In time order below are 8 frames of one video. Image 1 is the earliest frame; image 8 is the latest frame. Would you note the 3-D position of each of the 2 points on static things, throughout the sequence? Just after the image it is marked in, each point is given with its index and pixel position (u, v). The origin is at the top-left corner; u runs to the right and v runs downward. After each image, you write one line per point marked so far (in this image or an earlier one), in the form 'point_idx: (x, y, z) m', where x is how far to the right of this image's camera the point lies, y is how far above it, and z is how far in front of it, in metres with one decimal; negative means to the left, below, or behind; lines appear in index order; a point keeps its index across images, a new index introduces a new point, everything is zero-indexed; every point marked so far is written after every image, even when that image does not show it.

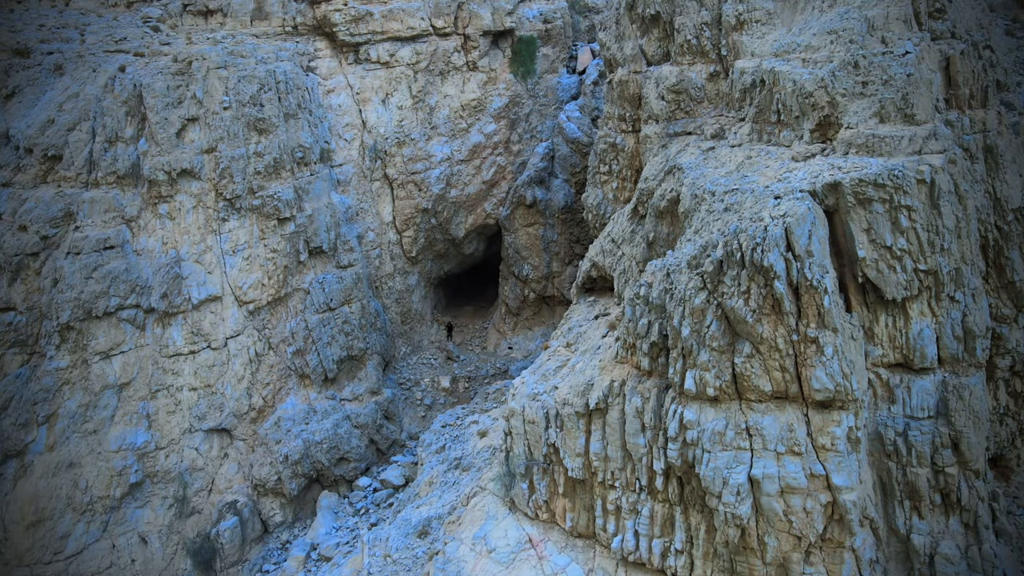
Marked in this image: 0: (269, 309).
0: (-2.5, -0.2, +8.7) m
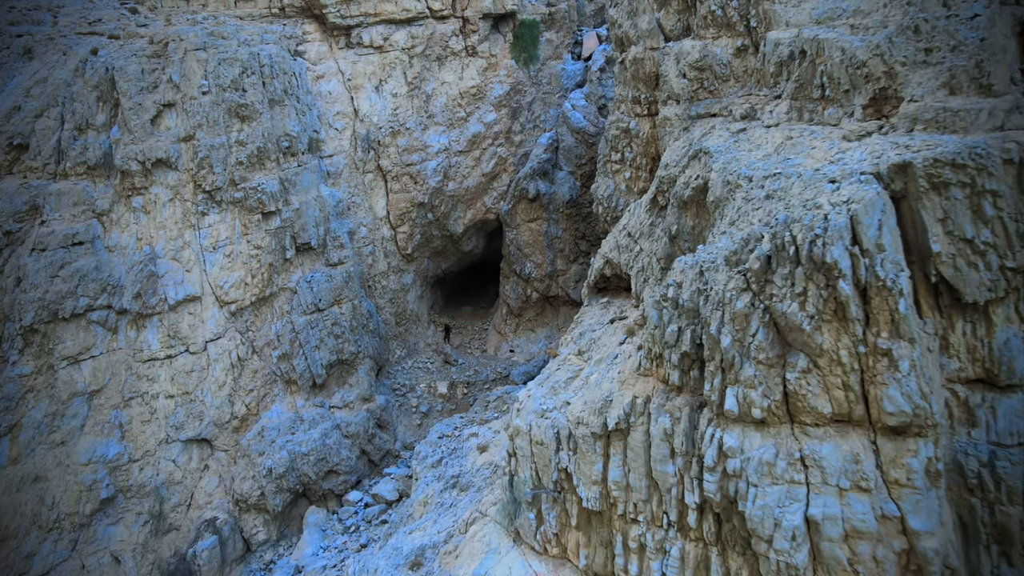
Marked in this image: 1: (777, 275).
0: (-2.5, -0.2, +8.1) m
1: (+1.0, 0.0, +3.1) m
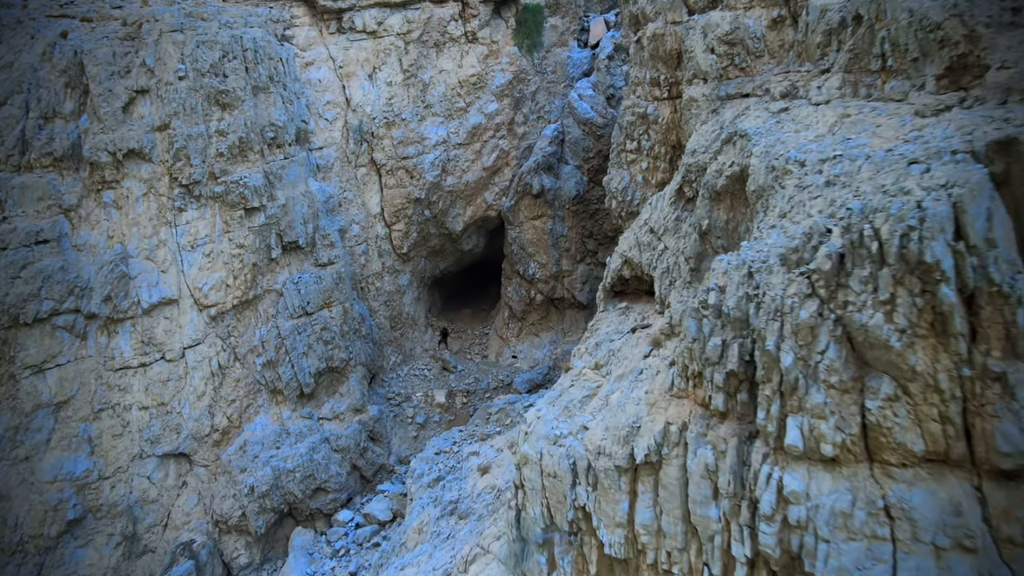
0: (-2.5, -0.2, +7.5) m
1: (+1.0, 0.0, +2.5) m
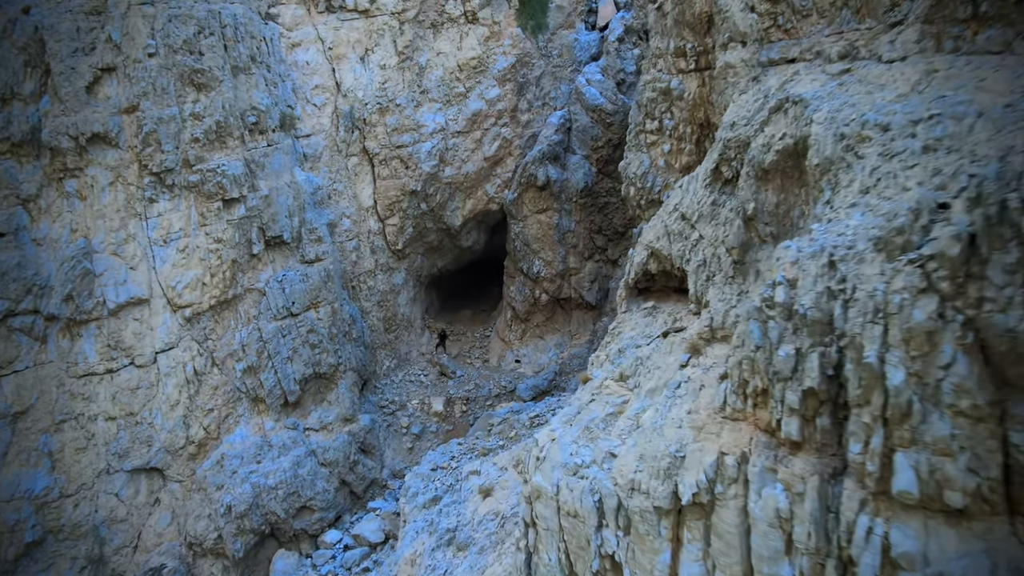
0: (-2.4, -0.2, +6.8) m
1: (+1.0, 0.0, +1.8) m
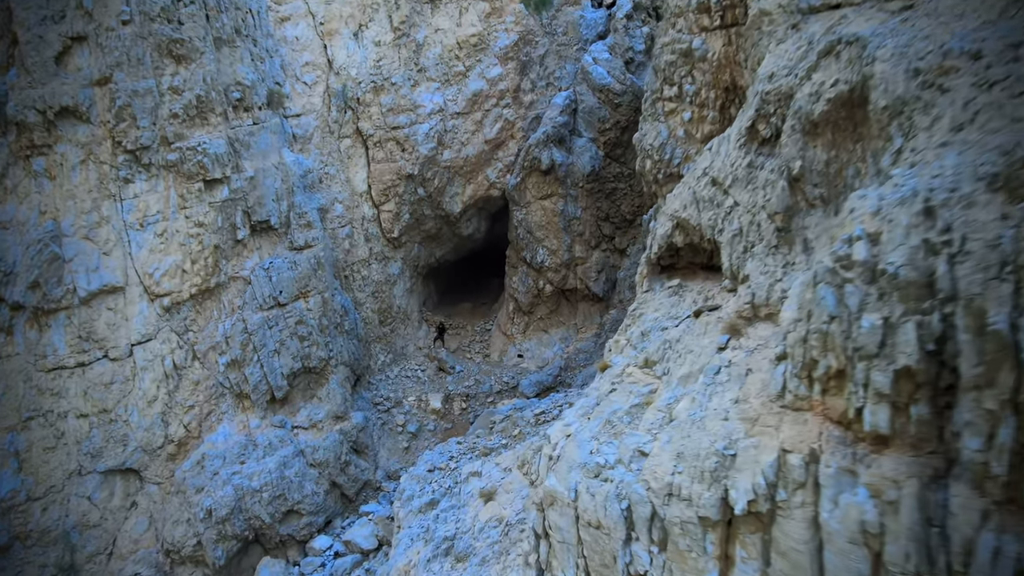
0: (-2.4, -0.1, +6.3) m
1: (+1.1, +0.1, +1.3) m
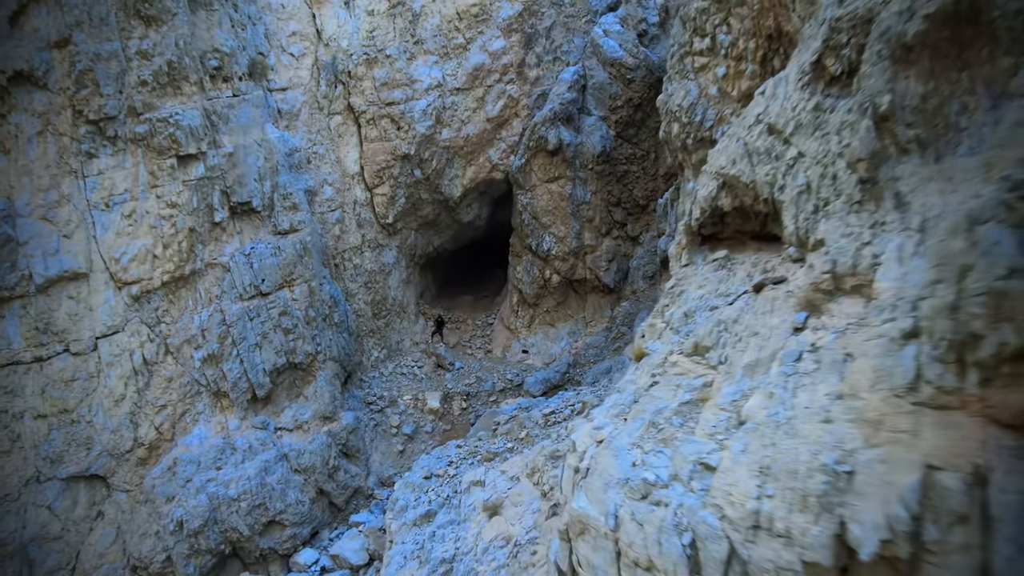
0: (-2.4, 0.0, +5.7) m
1: (+1.1, +0.2, +0.7) m
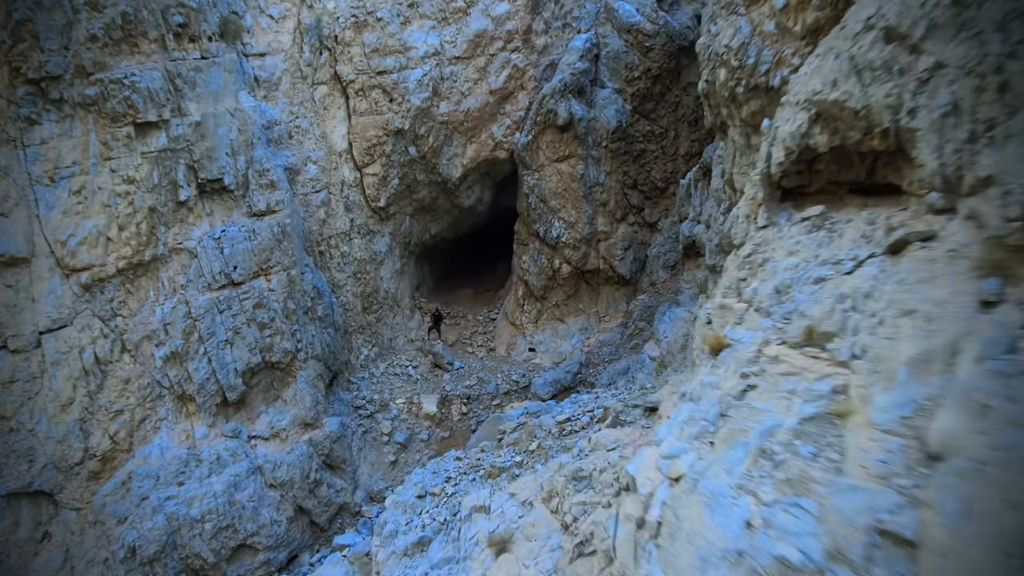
0: (-2.3, 0.0, +5.0) m
1: (+1.1, +0.3, 0.0) m
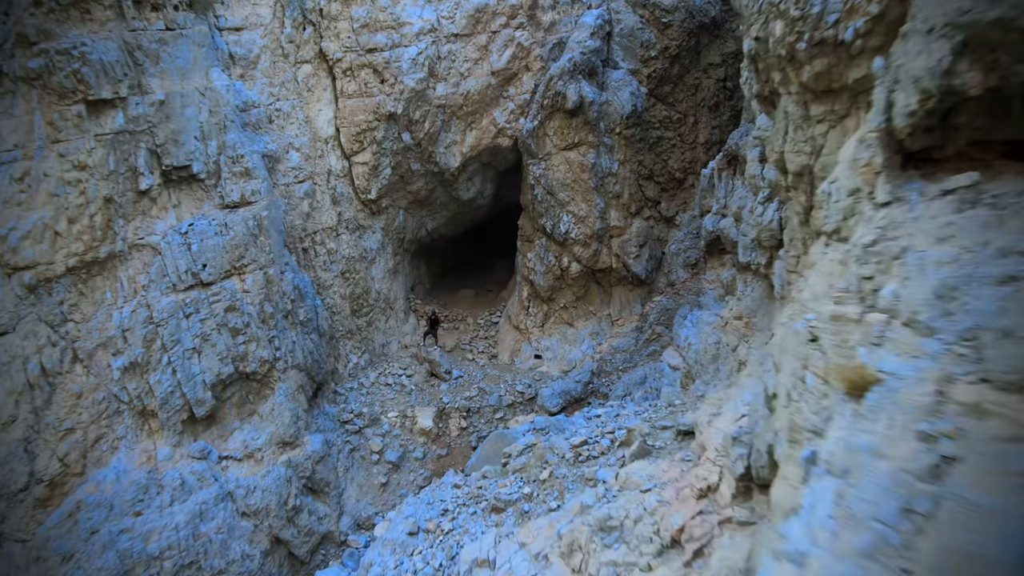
0: (-2.3, 0.0, +4.4) m
1: (+1.2, +0.3, -0.6) m
